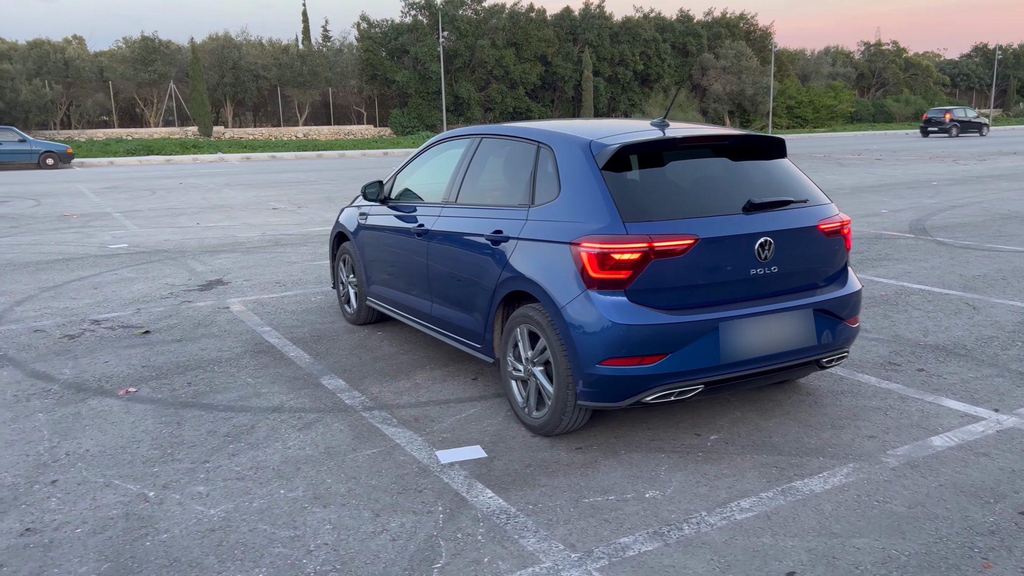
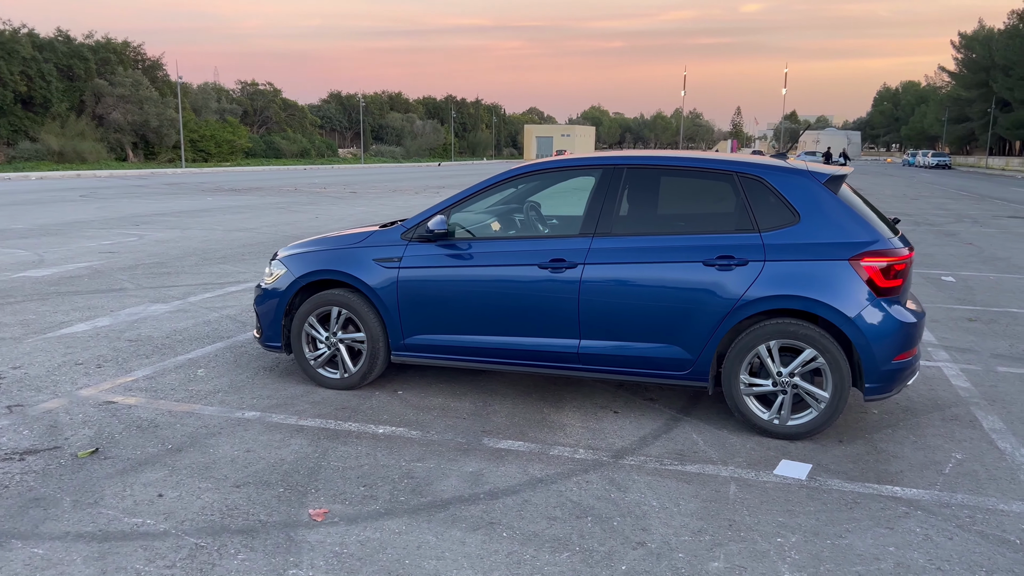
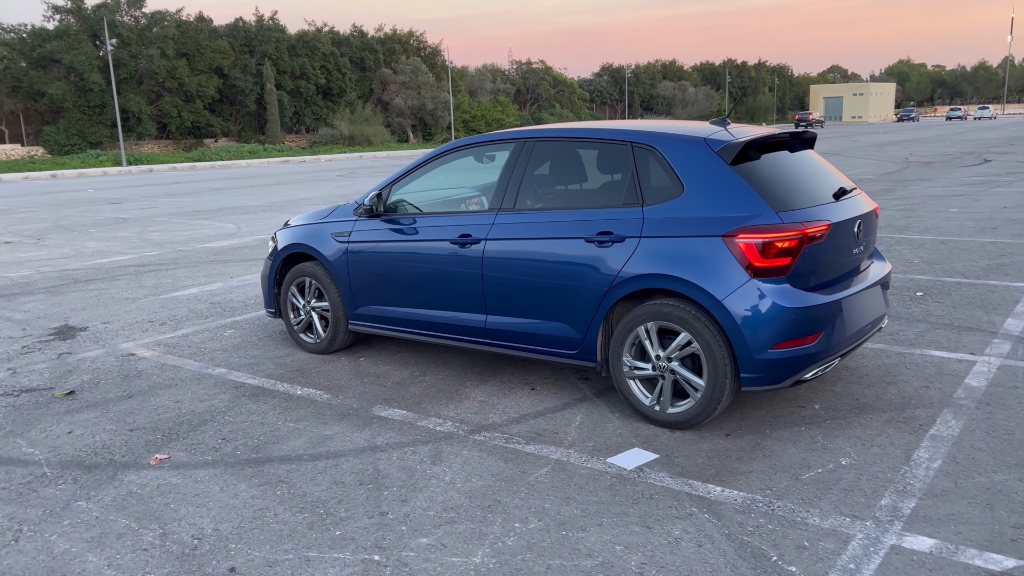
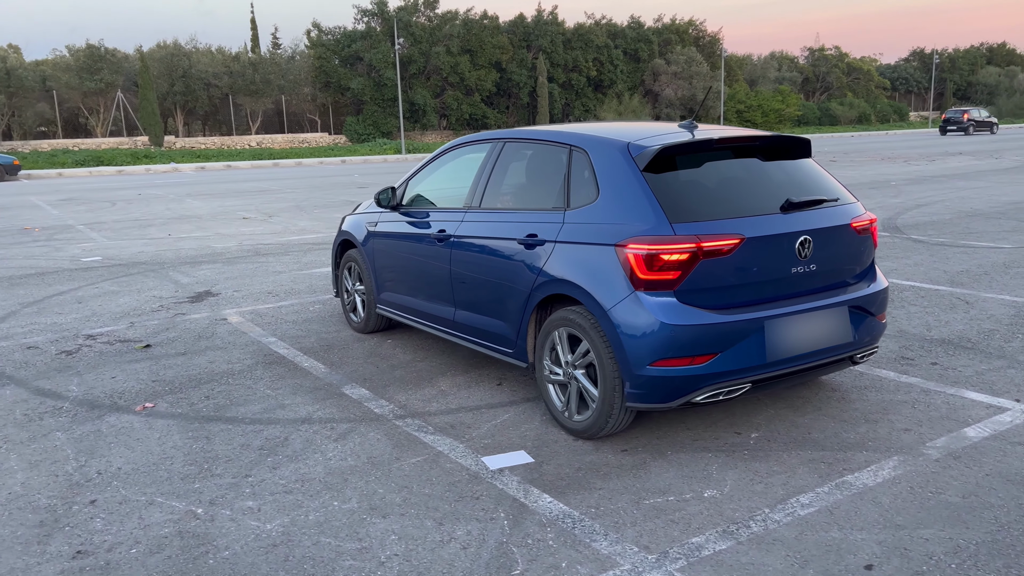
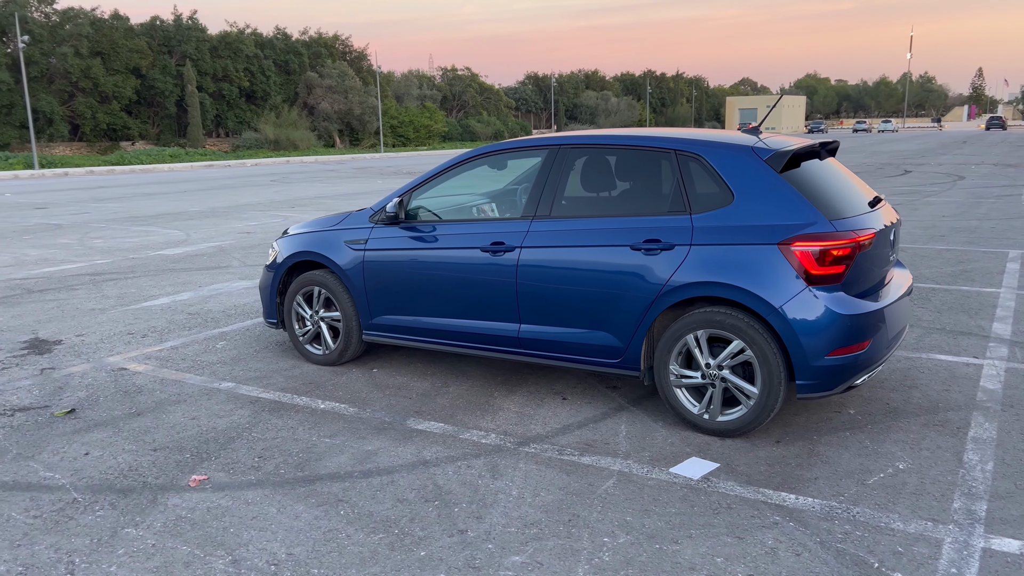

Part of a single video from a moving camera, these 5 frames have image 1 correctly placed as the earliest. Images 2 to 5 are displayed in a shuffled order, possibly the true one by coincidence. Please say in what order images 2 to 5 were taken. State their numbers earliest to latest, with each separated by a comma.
4, 3, 5, 2
